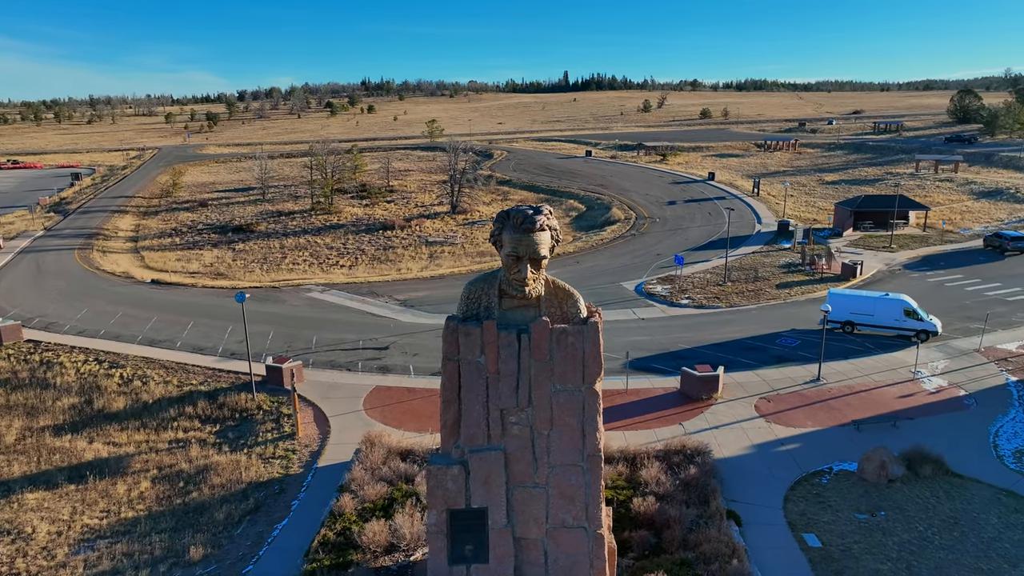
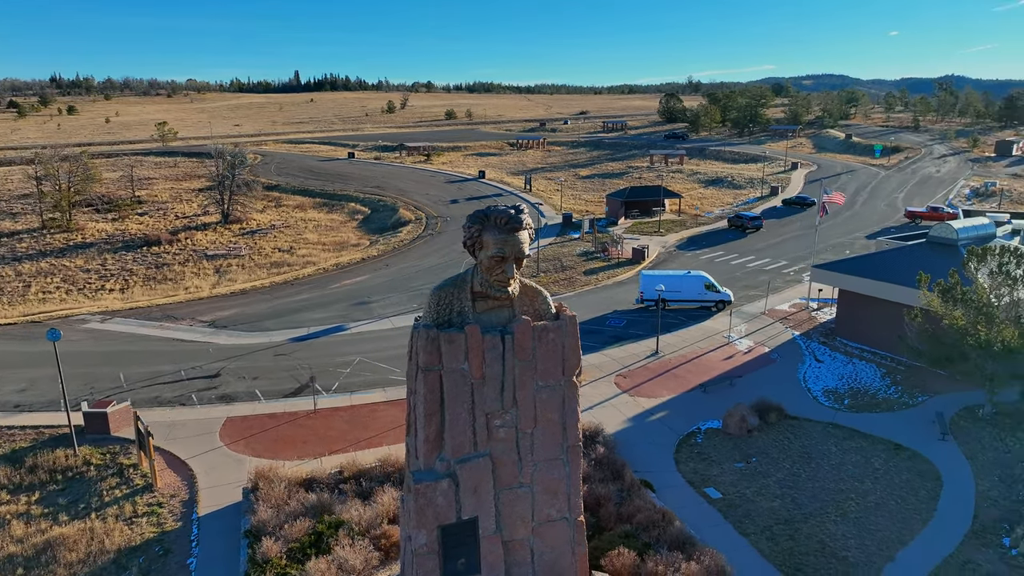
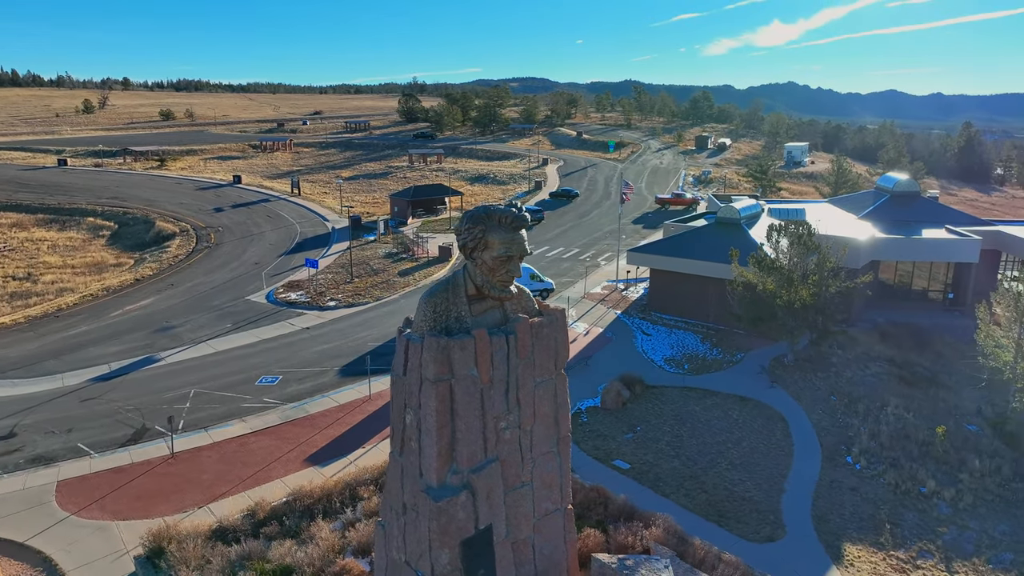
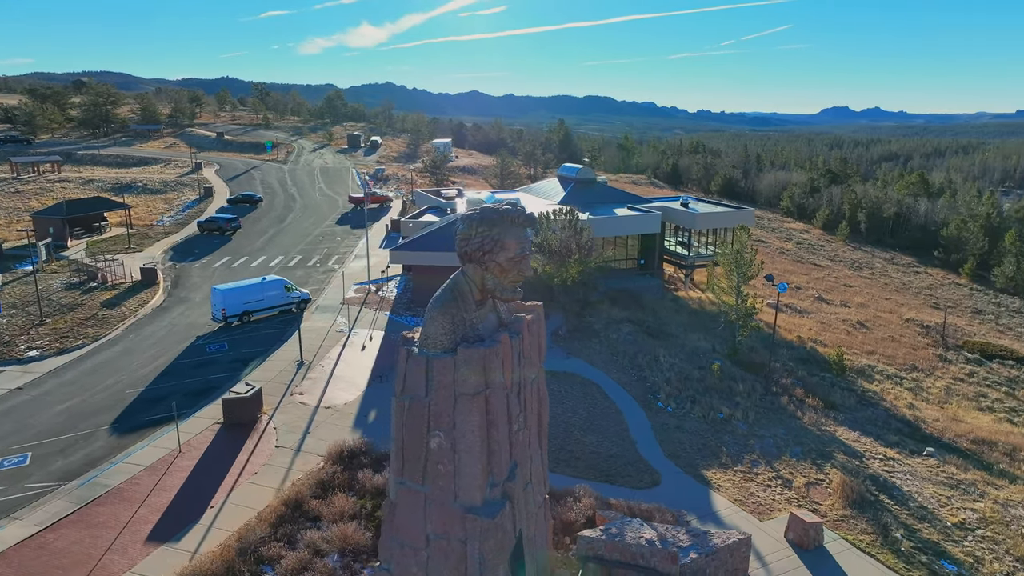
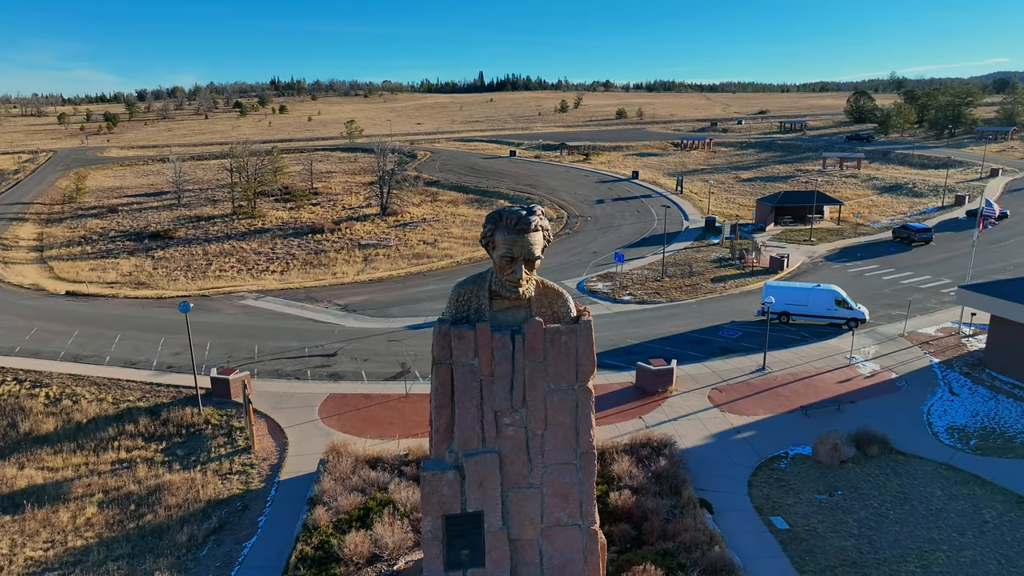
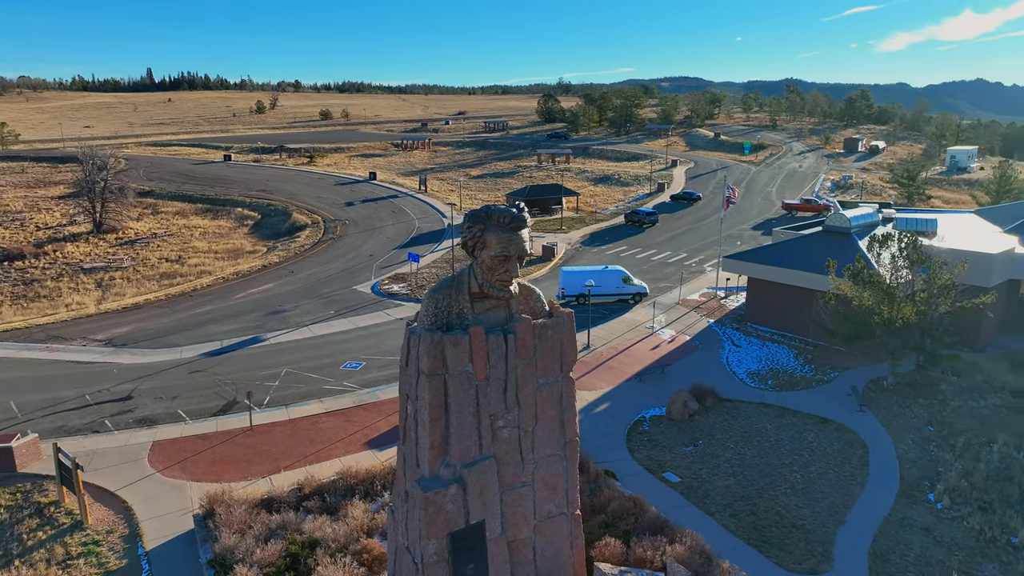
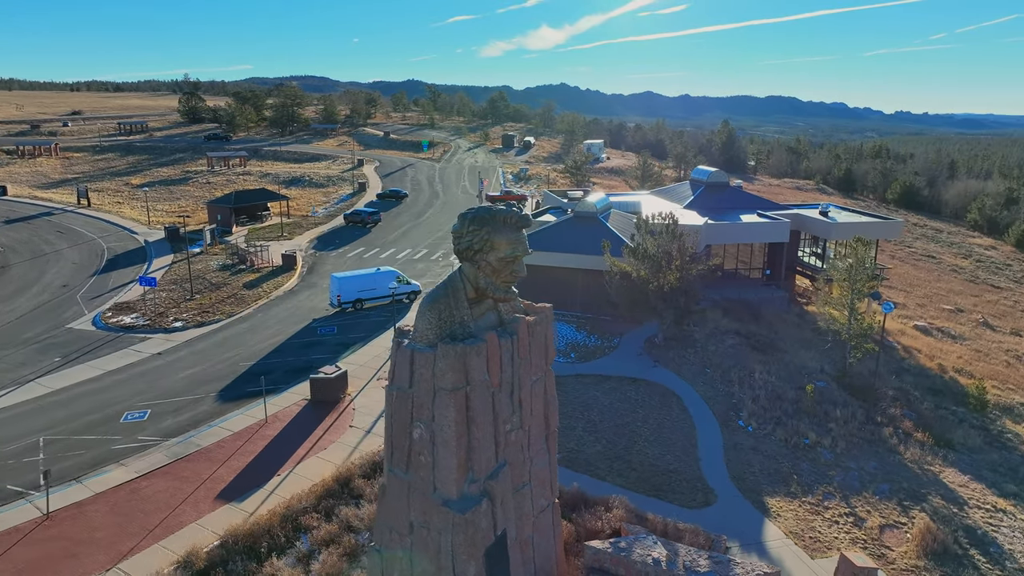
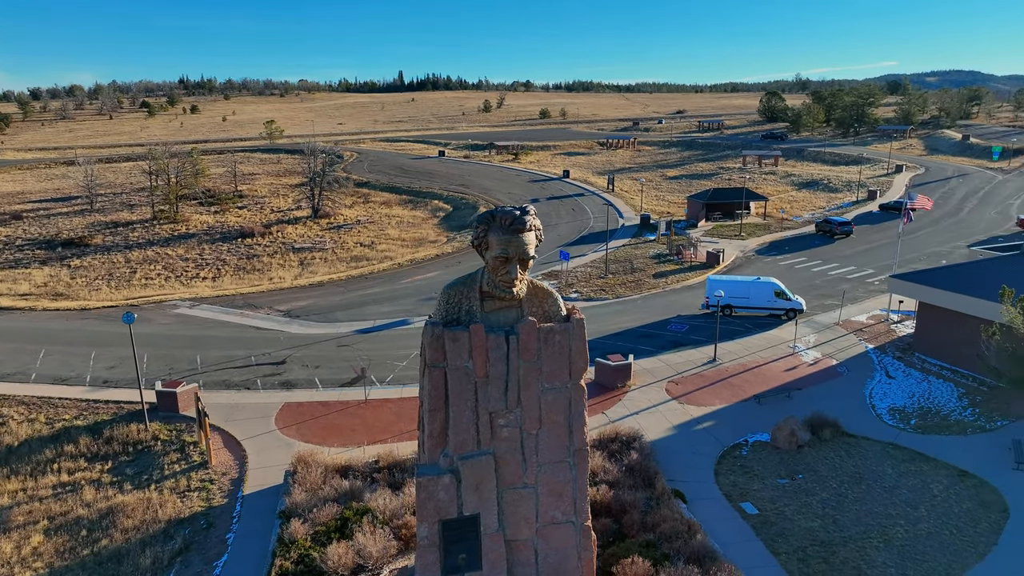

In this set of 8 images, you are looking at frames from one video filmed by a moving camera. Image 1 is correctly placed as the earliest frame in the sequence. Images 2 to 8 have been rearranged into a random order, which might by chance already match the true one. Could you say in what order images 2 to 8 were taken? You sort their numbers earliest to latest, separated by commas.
5, 8, 2, 6, 3, 7, 4
